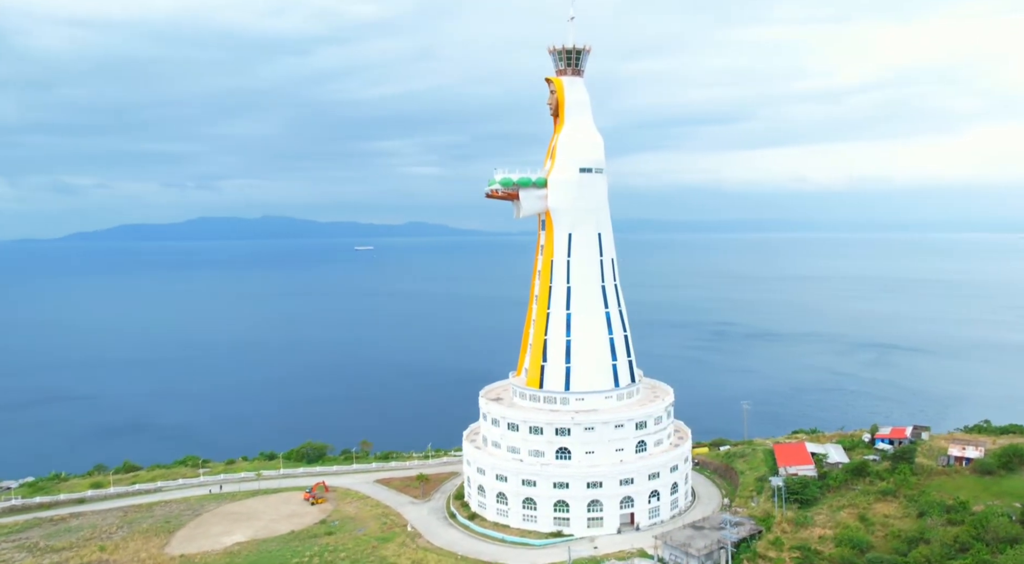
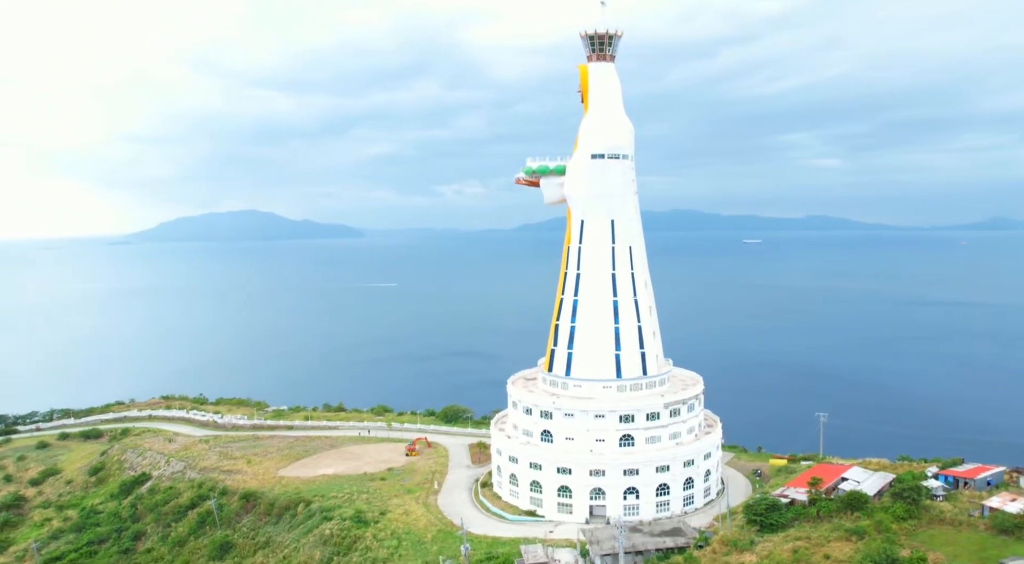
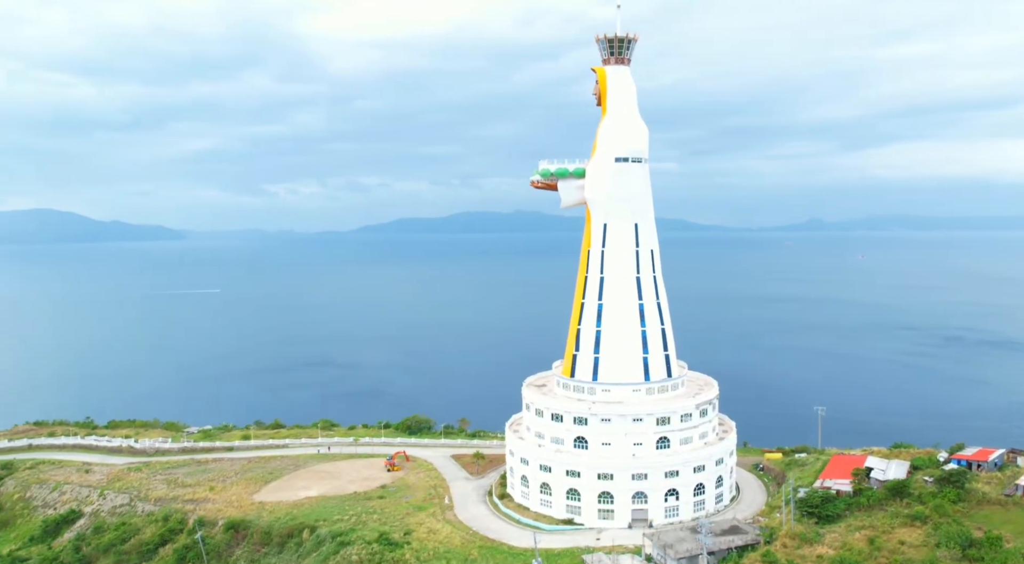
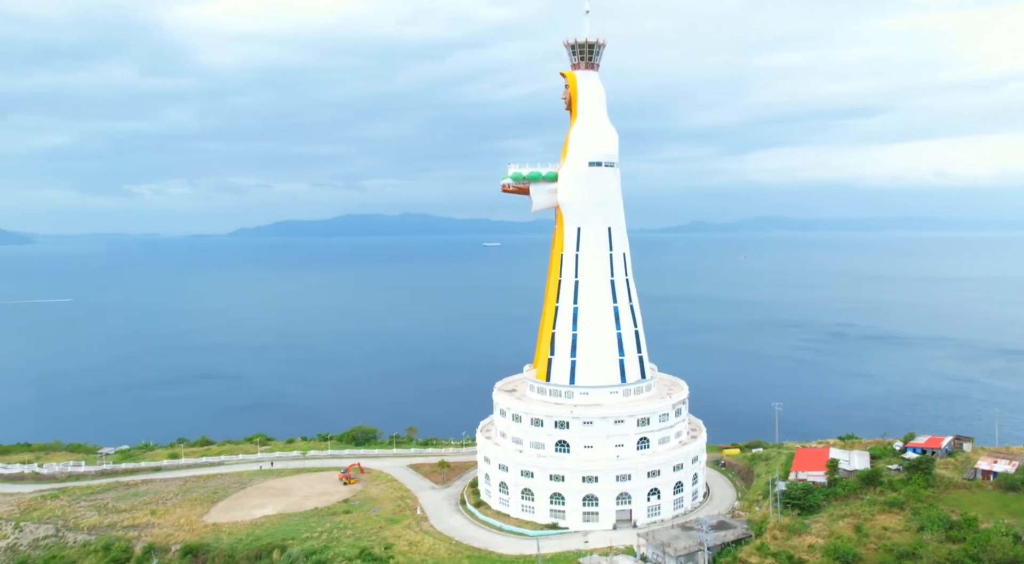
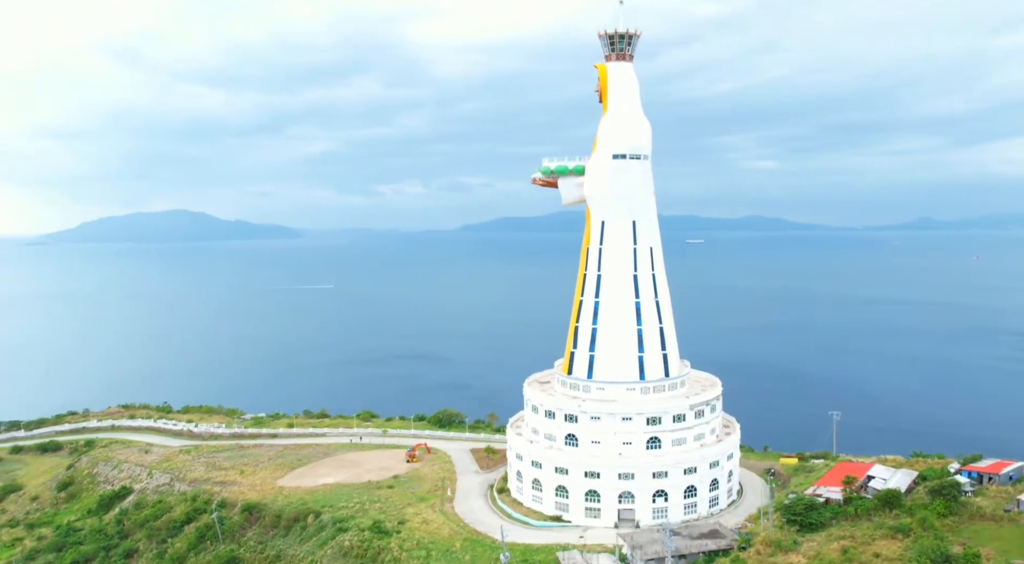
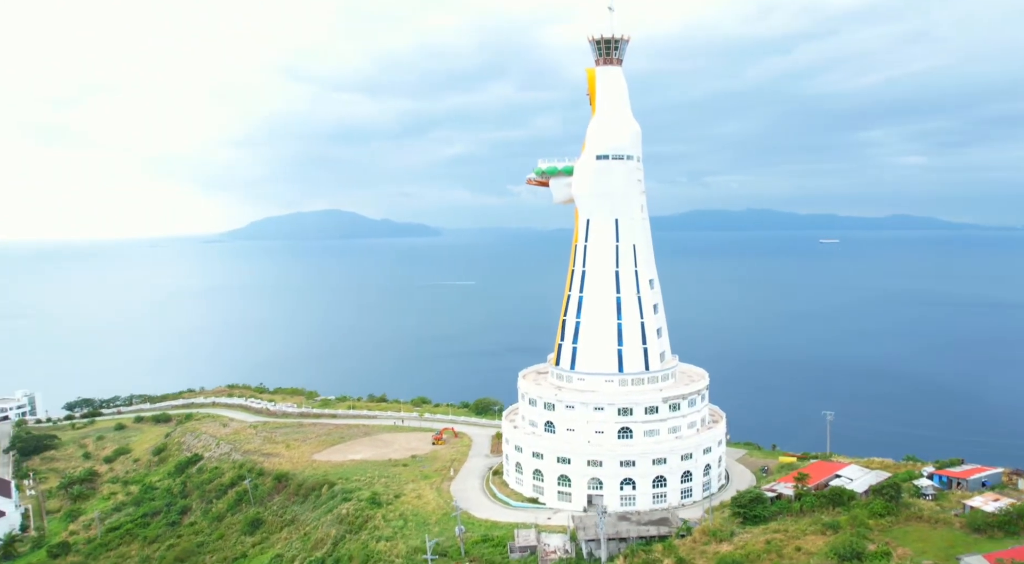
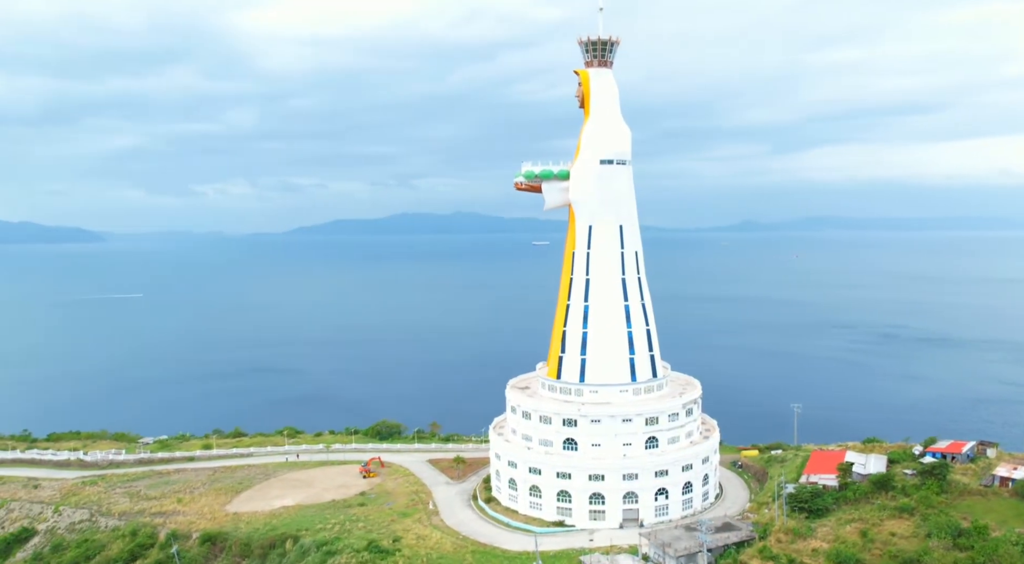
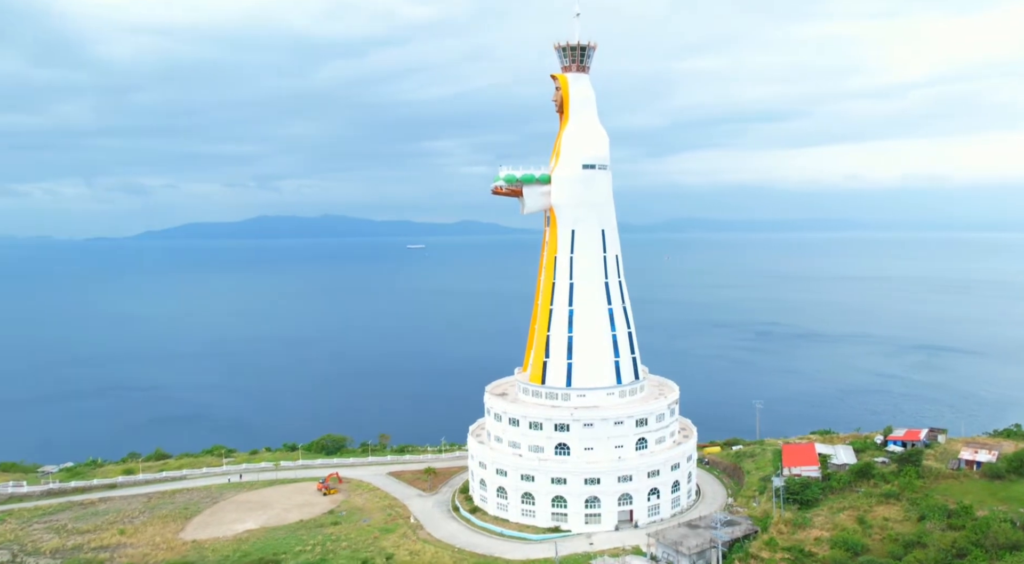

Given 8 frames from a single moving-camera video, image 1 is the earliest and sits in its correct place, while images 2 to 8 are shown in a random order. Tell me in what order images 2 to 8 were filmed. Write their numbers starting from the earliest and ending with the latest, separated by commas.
8, 4, 7, 3, 5, 2, 6
